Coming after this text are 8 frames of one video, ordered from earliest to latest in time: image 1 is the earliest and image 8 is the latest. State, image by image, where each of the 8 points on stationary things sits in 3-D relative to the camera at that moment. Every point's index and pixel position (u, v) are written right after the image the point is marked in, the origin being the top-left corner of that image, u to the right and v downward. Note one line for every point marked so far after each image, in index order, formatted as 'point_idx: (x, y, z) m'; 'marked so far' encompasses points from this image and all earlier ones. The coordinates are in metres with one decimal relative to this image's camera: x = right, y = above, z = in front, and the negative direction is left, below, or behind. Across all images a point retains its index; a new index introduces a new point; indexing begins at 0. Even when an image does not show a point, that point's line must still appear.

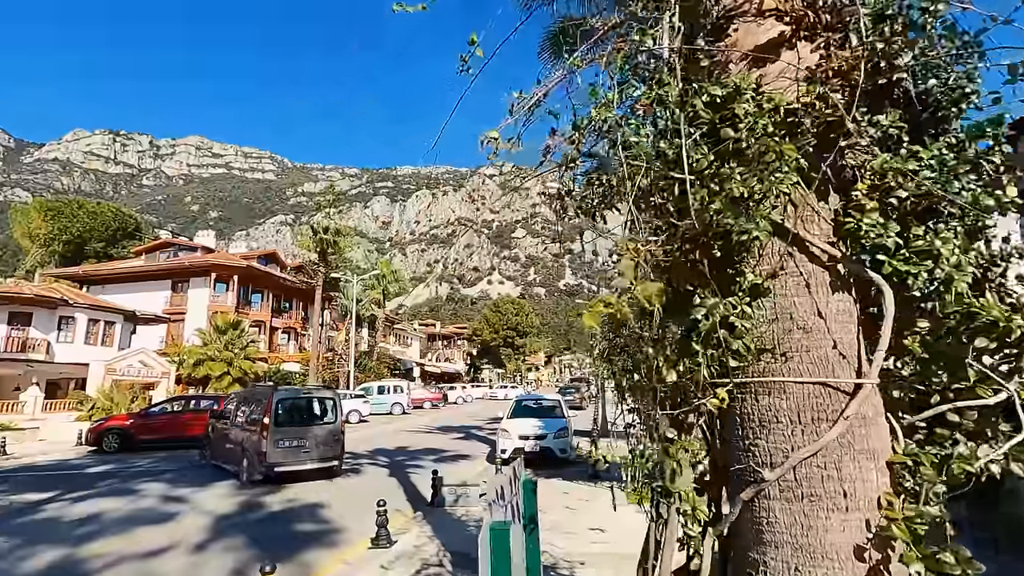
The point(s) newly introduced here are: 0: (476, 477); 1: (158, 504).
0: (-0.6, -3.8, +10.7) m
1: (-5.4, -3.3, +8.3) m
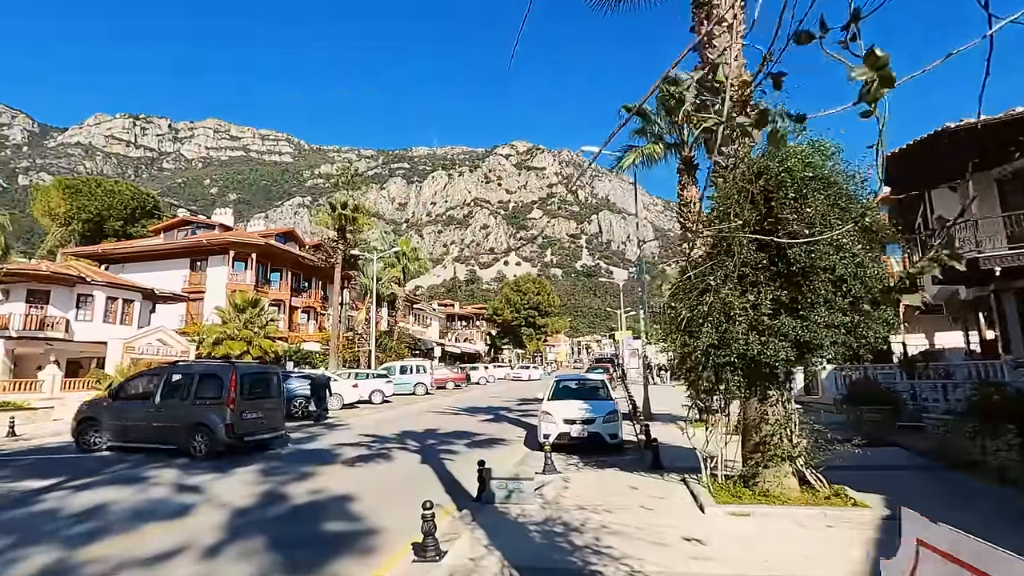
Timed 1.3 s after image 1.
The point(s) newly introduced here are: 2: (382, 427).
0: (+0.2, -3.2, +9.6) m
1: (-4.7, -2.8, +7.4) m
2: (-3.6, -3.9, +14.9) m
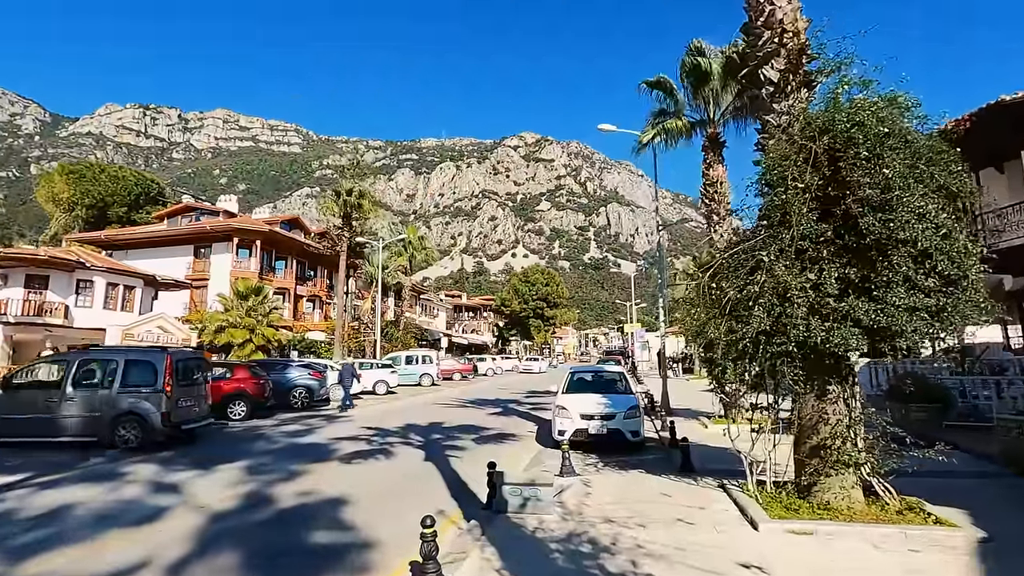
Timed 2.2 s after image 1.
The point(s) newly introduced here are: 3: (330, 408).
0: (+0.4, -2.9, +8.8) m
1: (-4.5, -2.5, +6.6) m
2: (-3.4, -3.5, +14.1) m
3: (-6.9, -4.5, +19.8) m
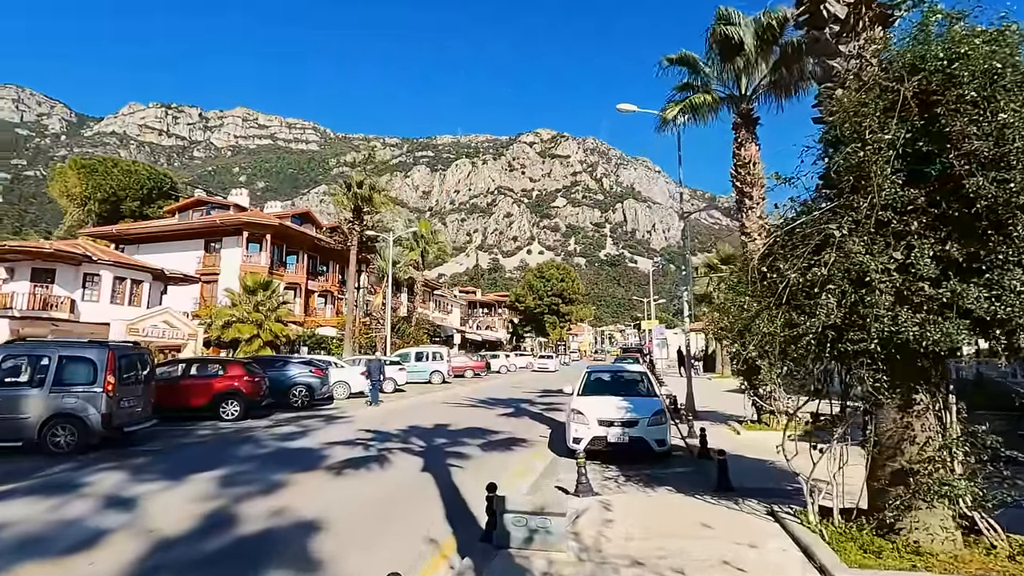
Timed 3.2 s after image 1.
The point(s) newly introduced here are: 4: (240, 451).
0: (+0.5, -2.8, +7.8) m
1: (-4.5, -2.4, +5.7) m
2: (-3.1, -3.3, +13.2) m
3: (-6.4, -4.2, +19.0) m
4: (-4.6, -2.7, +9.0) m
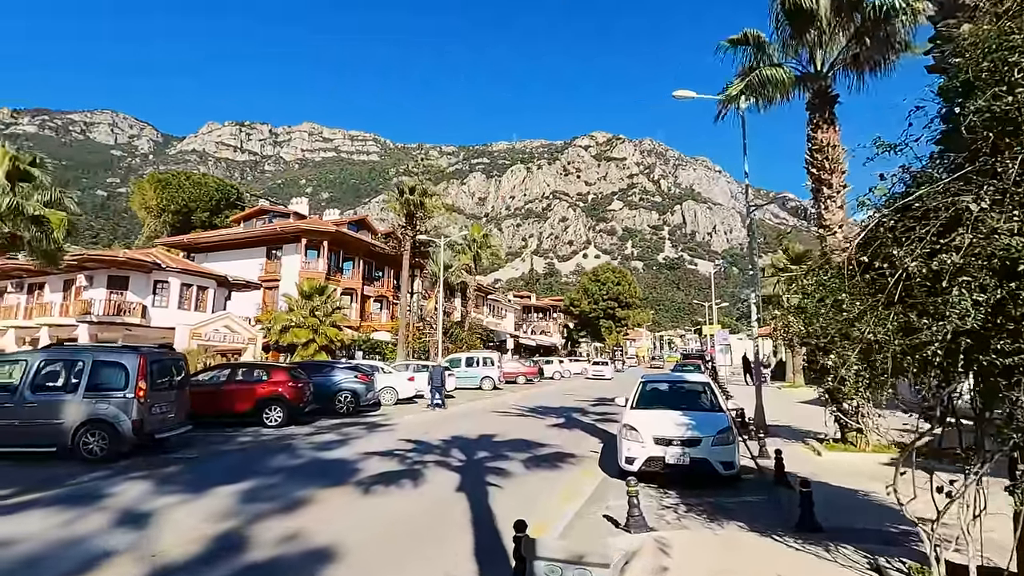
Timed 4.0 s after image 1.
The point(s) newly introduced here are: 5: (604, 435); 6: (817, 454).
0: (+1.1, -2.8, +6.9) m
1: (-4.1, -2.4, +5.4) m
2: (-2.0, -3.3, +12.7) m
3: (-4.6, -4.4, +18.8) m
4: (-3.8, -2.8, +8.6) m
5: (+2.2, -3.5, +12.8) m
6: (+6.0, -3.2, +10.6) m
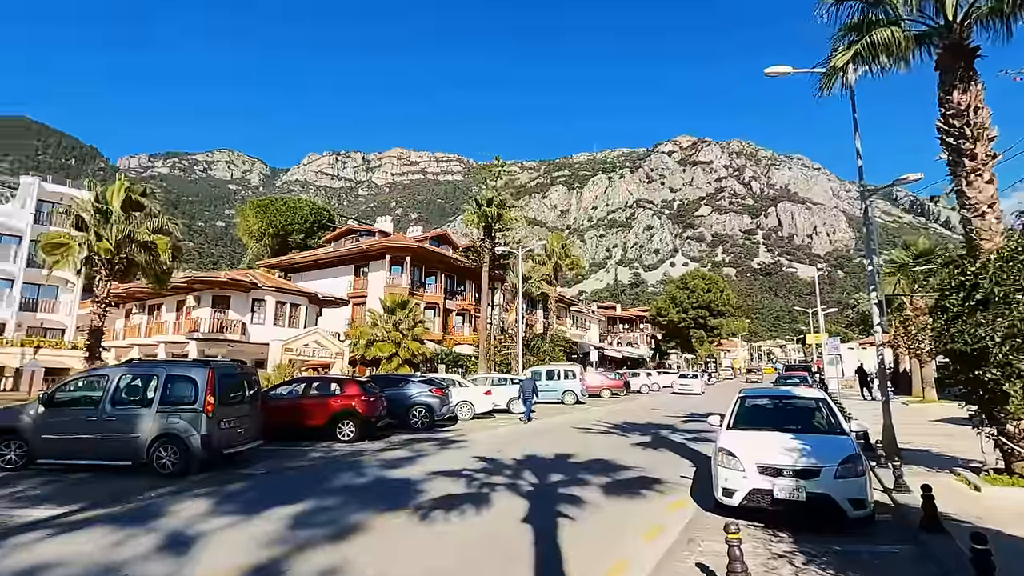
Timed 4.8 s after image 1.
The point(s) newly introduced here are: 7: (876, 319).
0: (+1.9, -2.7, +5.8) m
1: (-3.5, -2.5, +5.1) m
2: (-0.2, -3.5, +11.9) m
3: (-1.9, -4.8, +18.4) m
4: (-2.7, -2.9, +8.3) m
5: (+3.9, -3.6, +11.4) m
6: (+7.3, -3.2, +8.6) m
7: (+12.6, -1.1, +18.6) m
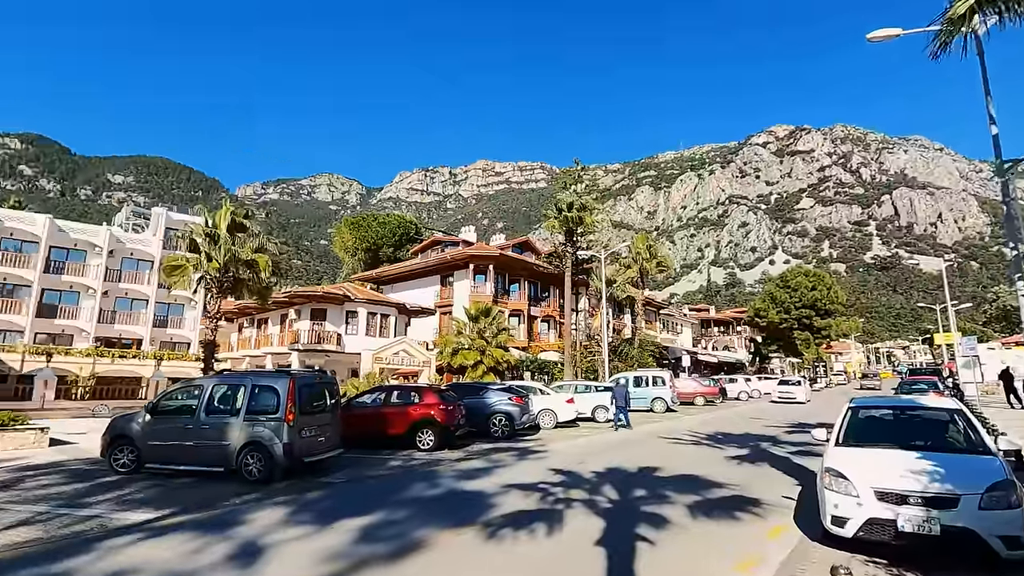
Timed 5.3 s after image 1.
0: (+2.6, -2.7, +5.0) m
1: (-2.8, -2.6, +5.2) m
2: (+1.5, -3.6, +11.4) m
3: (+1.0, -5.0, +18.0) m
4: (-1.5, -3.1, +8.2) m
5: (+5.5, -3.5, +10.2) m
6: (+8.4, -2.9, +6.9) m
7: (+15.1, -0.8, +15.9) m
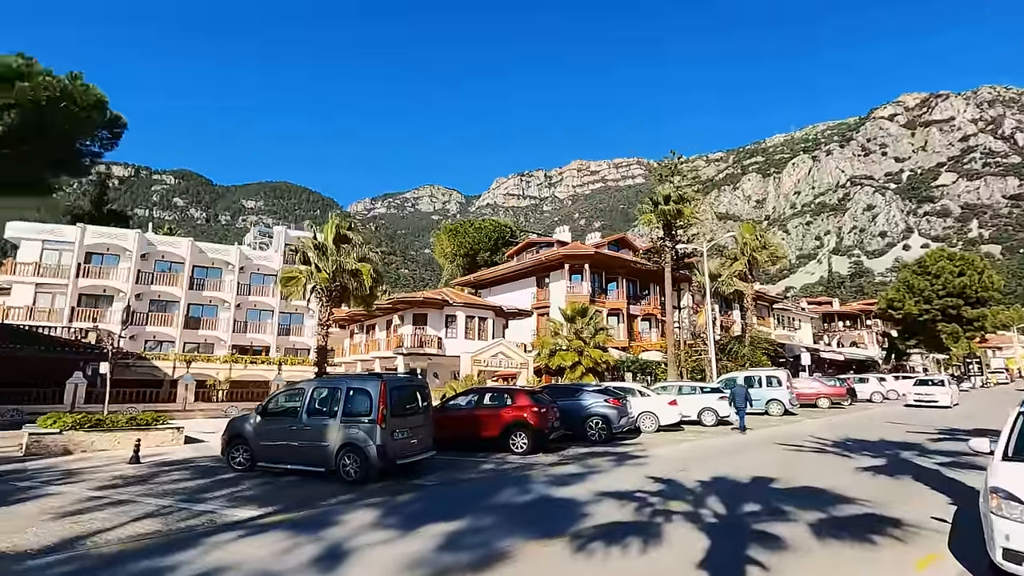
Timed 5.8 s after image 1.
0: (+3.3, -2.5, +4.1) m
1: (-2.0, -2.6, +5.2) m
2: (+3.5, -3.5, +10.5) m
3: (+4.2, -4.9, +17.1) m
4: (-0.2, -3.1, +7.9) m
5: (+7.1, -3.2, +8.6) m
6: (+9.4, -2.5, +4.9) m
7: (+17.6, -0.1, +12.5) m
